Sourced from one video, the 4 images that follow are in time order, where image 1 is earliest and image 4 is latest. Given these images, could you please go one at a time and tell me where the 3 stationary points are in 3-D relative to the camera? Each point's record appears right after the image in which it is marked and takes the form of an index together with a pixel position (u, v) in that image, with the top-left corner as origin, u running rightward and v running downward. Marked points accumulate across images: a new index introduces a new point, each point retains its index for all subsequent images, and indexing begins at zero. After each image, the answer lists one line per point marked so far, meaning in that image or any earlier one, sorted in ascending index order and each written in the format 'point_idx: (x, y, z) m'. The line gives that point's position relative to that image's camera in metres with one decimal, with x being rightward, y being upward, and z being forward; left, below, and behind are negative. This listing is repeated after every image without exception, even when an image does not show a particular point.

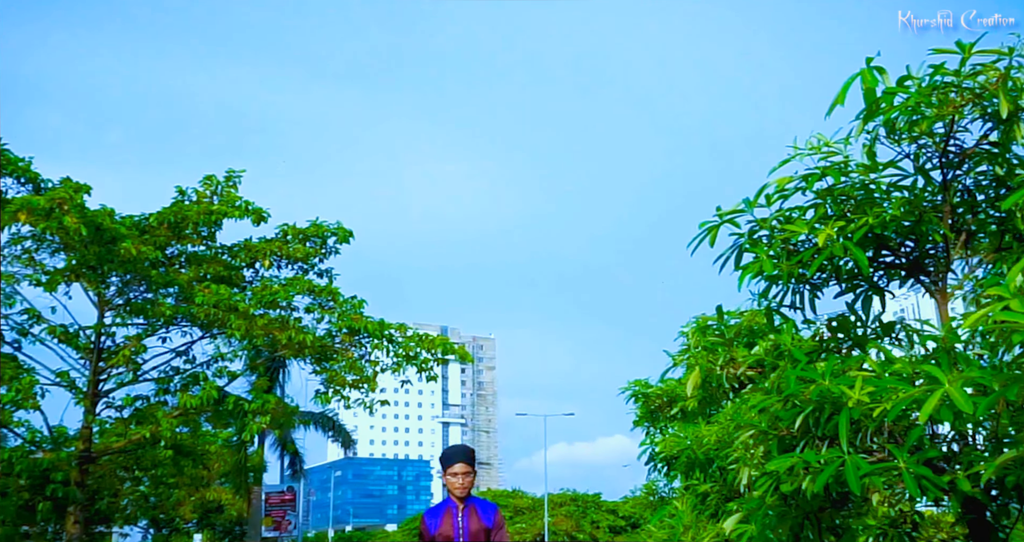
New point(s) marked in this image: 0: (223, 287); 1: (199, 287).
0: (-3.0, -0.1, +11.0) m
1: (-3.2, -0.1, +10.8) m
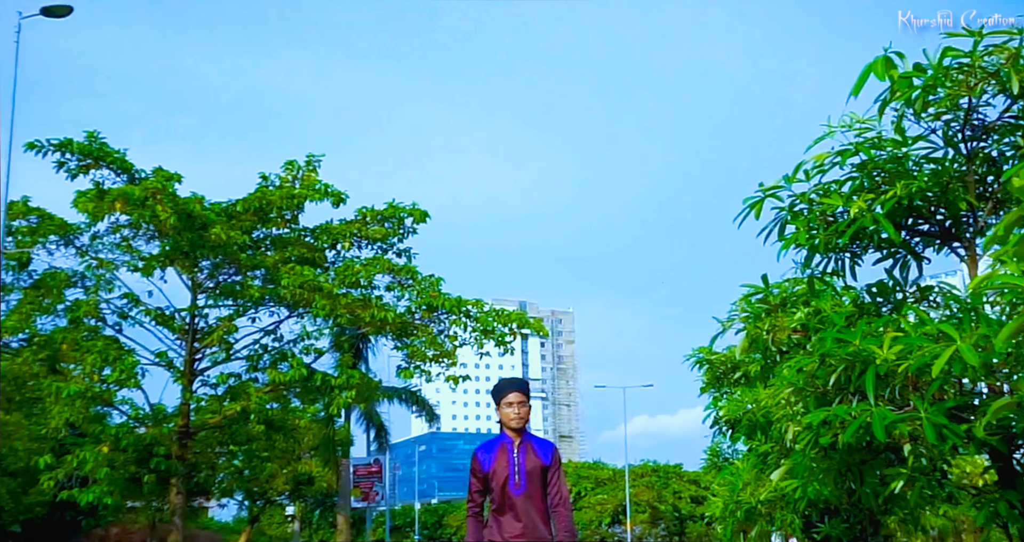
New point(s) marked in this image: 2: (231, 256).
0: (-2.4, +0.1, +12.6) m
1: (-2.6, +0.1, +12.4) m
2: (-3.3, +0.2, +12.4) m
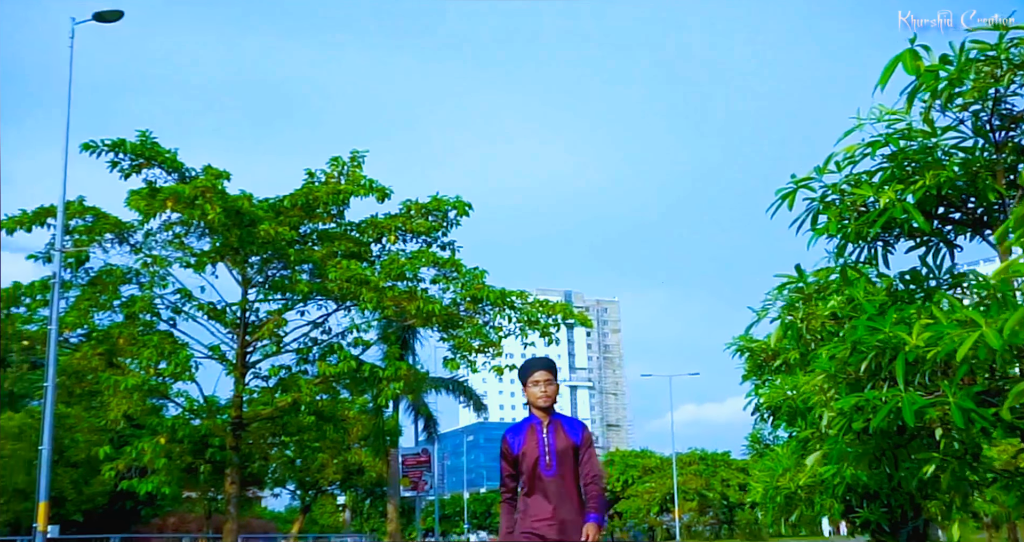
0: (-1.9, +0.1, +13.3) m
1: (-2.2, +0.1, +13.1) m
2: (-2.8, +0.3, +13.1) m
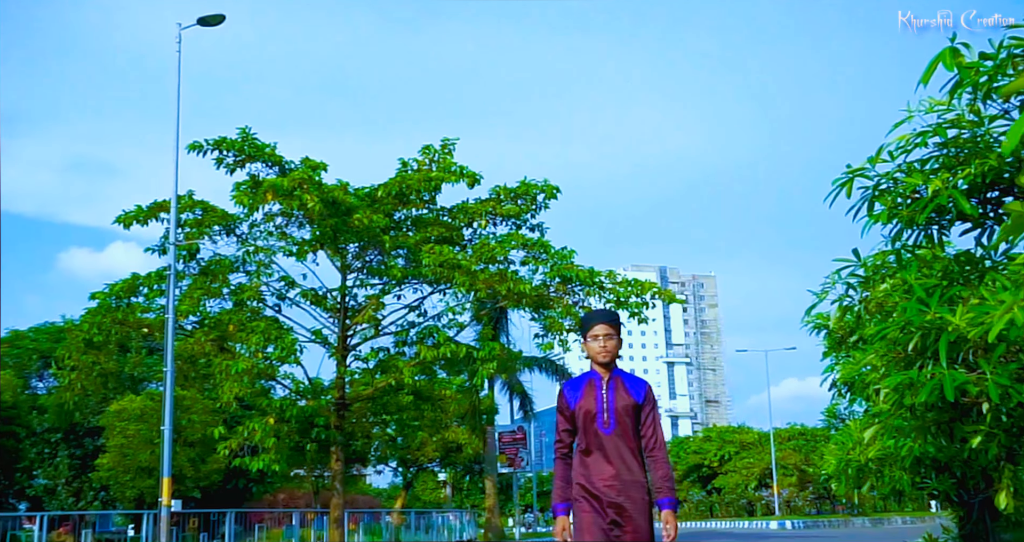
0: (-1.0, +0.2, +14.9) m
1: (-1.3, +0.1, +14.7) m
2: (-1.9, +0.3, +14.8) m
